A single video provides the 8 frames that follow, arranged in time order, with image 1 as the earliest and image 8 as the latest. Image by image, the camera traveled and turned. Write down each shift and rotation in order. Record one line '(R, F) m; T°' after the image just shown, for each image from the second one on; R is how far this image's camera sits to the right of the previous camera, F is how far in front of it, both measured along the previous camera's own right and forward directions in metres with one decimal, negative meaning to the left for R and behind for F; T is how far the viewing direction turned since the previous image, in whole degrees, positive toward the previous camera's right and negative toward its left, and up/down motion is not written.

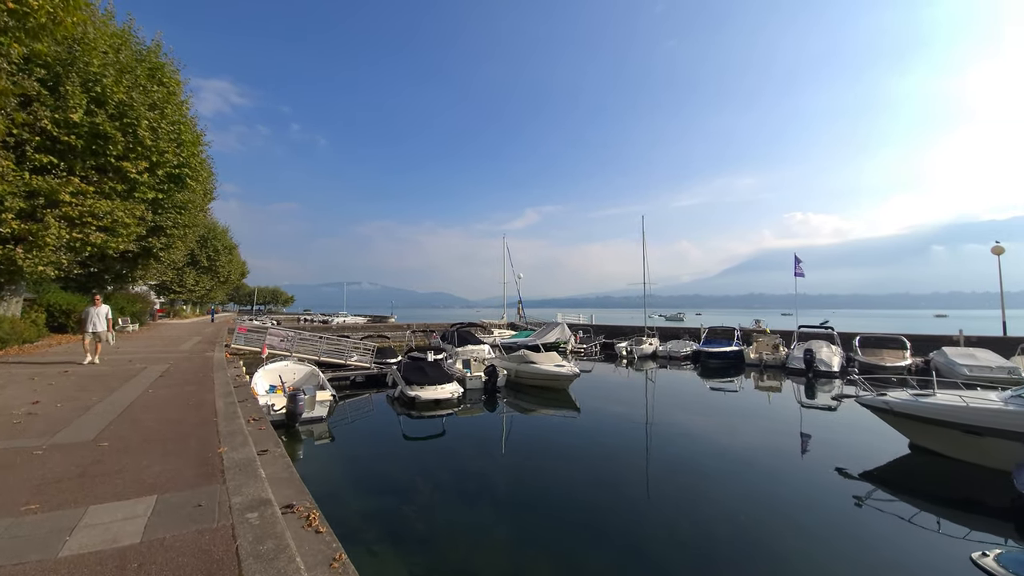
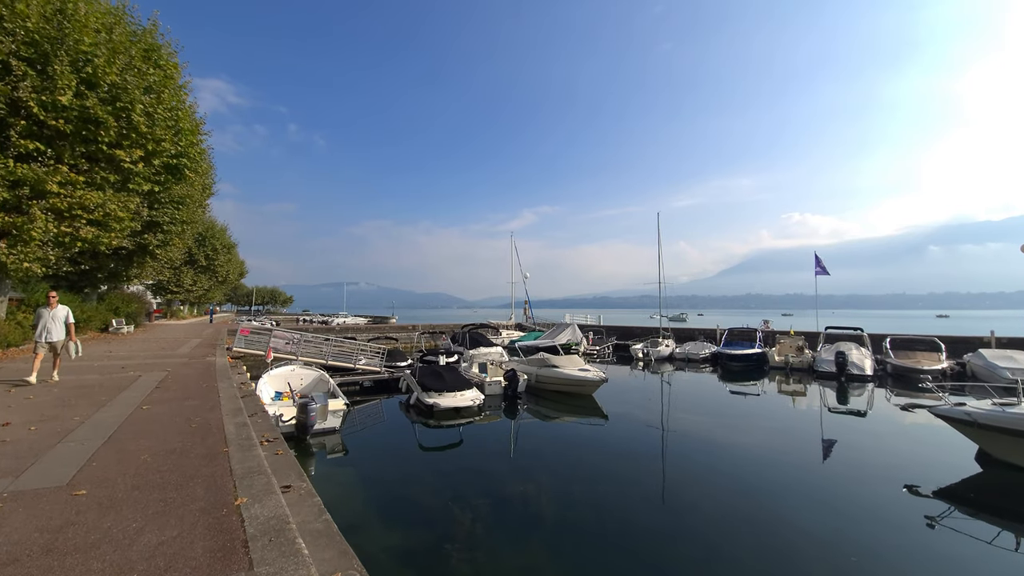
(-1.0, +1.2) m; 0°
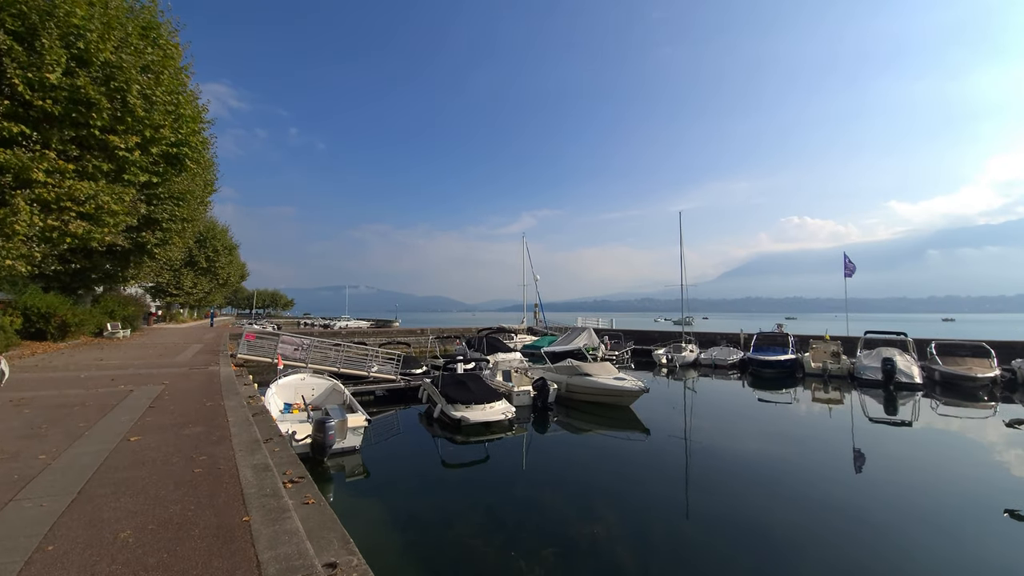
(-1.2, +1.5) m; 0°
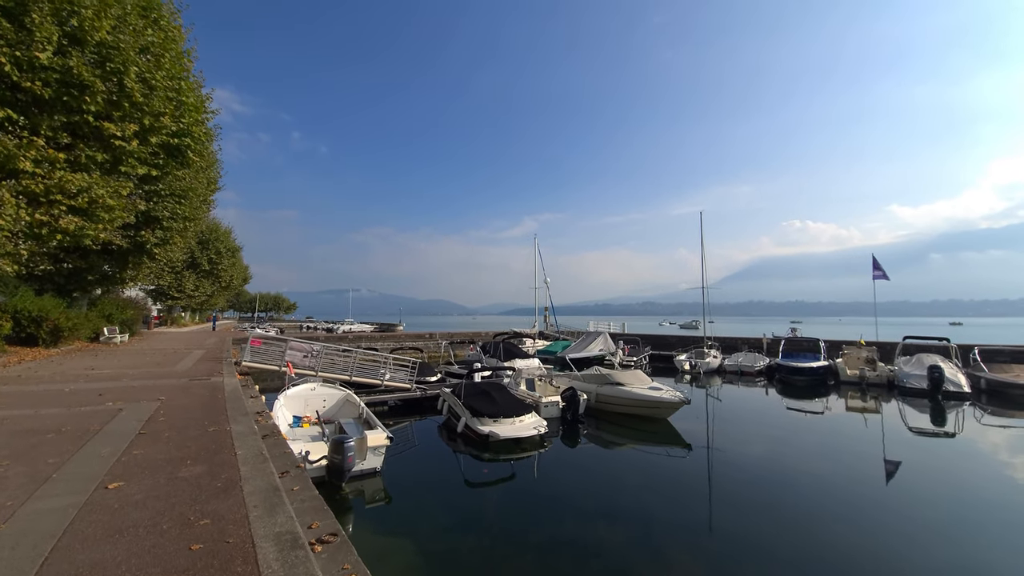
(-0.9, +1.2) m; 0°
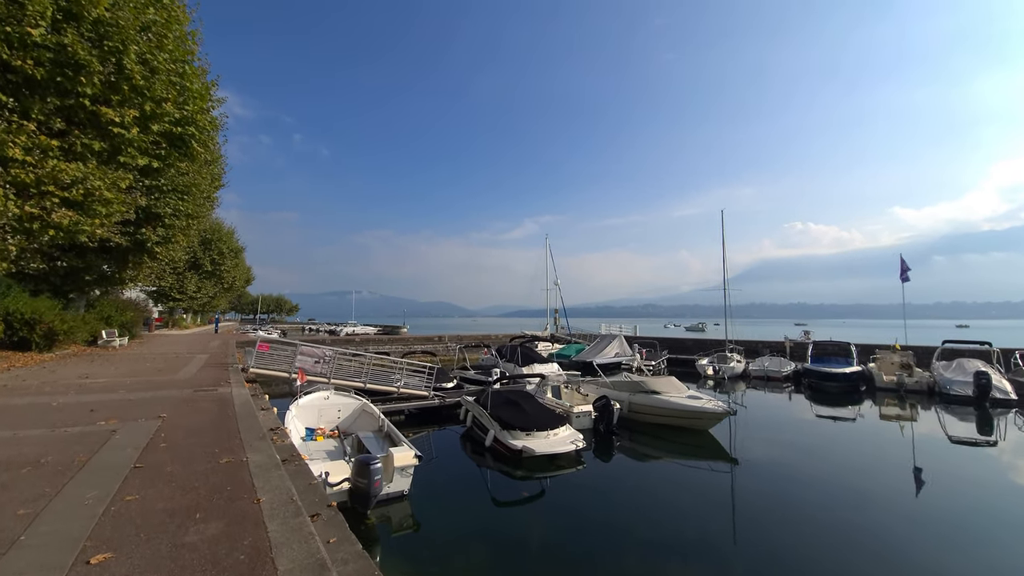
(-0.9, +1.1) m; 0°
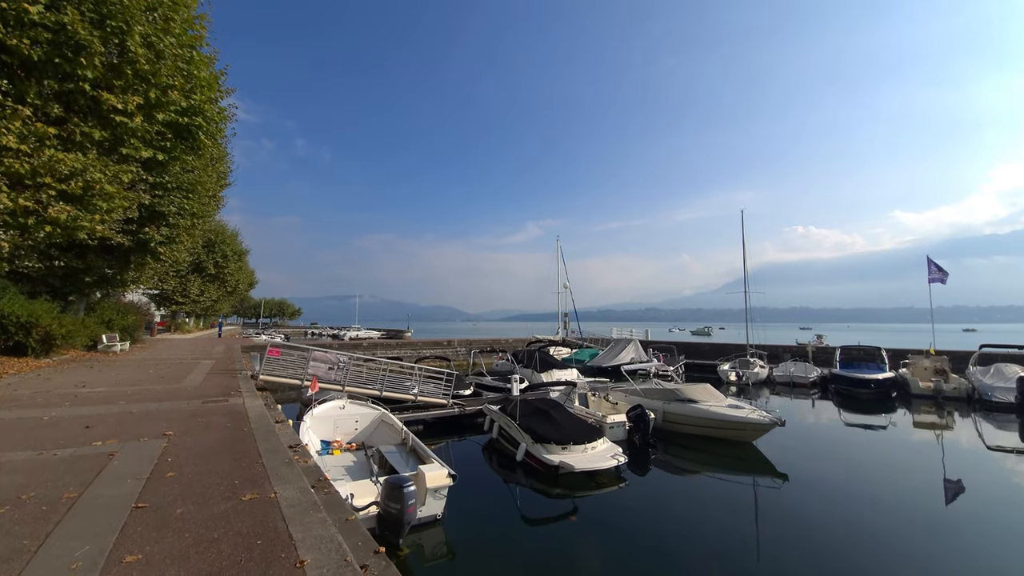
(-0.8, +0.9) m; 0°
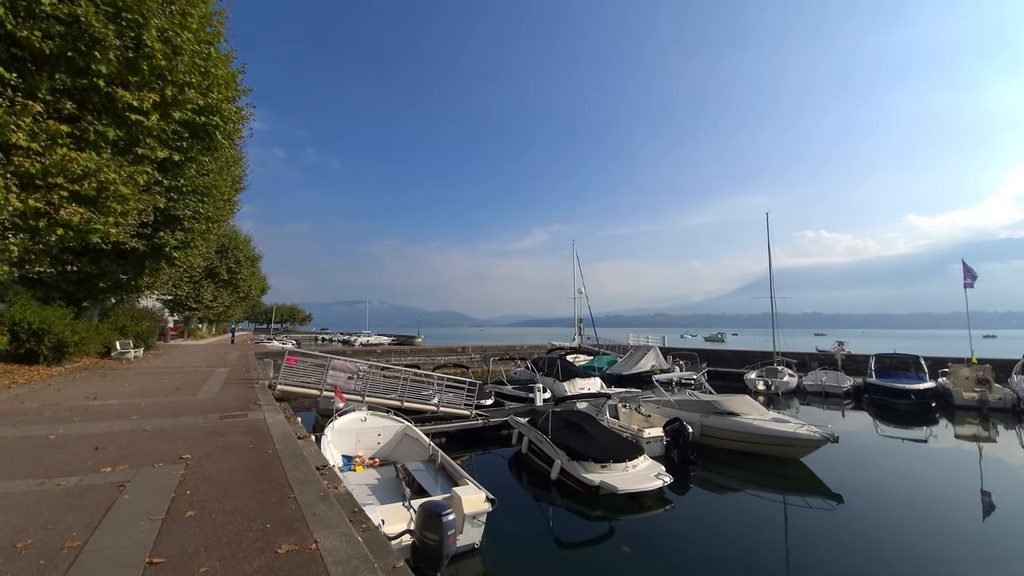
(-0.6, +0.7) m; -1°
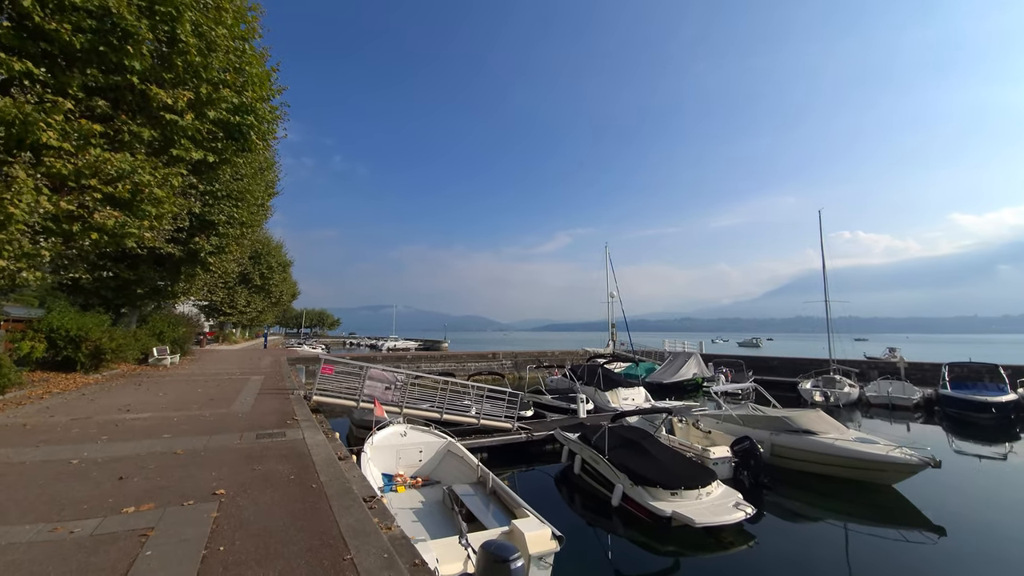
(-0.7, +0.9) m; -3°
